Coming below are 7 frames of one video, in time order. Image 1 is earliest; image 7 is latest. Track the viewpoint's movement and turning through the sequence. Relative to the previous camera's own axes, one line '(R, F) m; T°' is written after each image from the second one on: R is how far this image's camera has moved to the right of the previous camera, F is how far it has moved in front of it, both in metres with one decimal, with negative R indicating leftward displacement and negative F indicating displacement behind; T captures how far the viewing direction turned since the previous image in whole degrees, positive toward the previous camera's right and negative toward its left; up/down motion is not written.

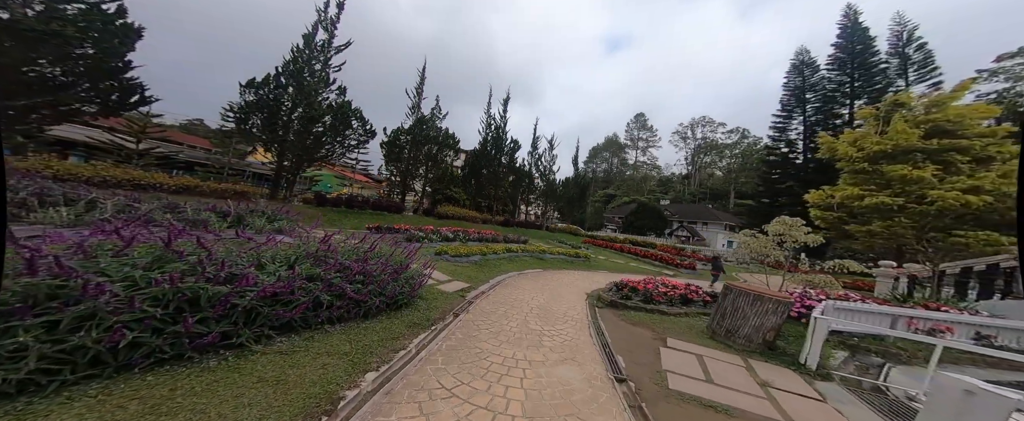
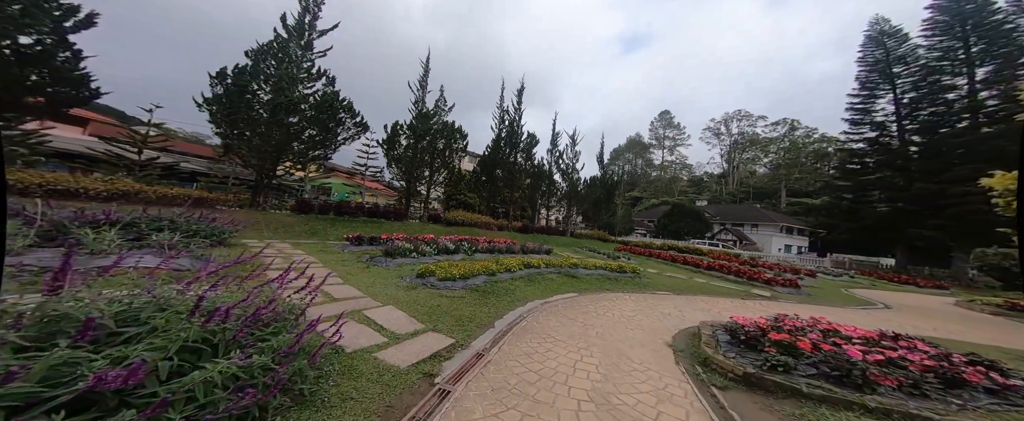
(0.0, +2.2) m; -4°
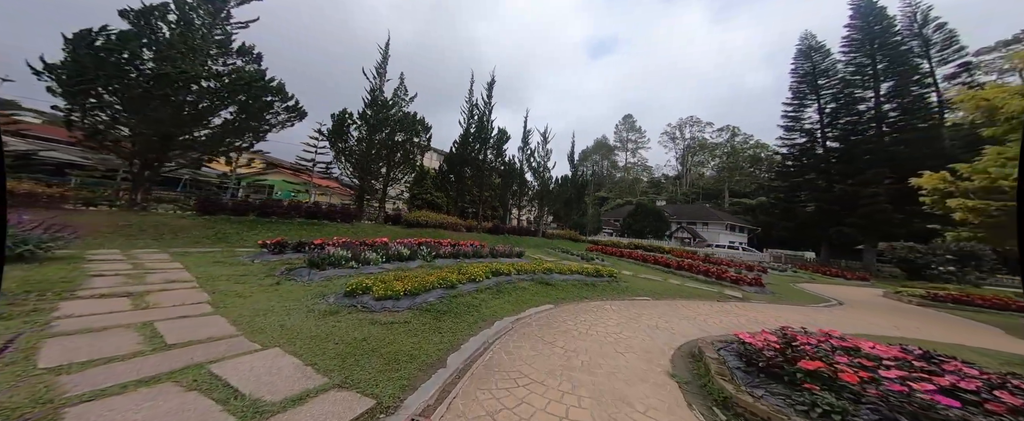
(+0.1, +0.8) m; +6°
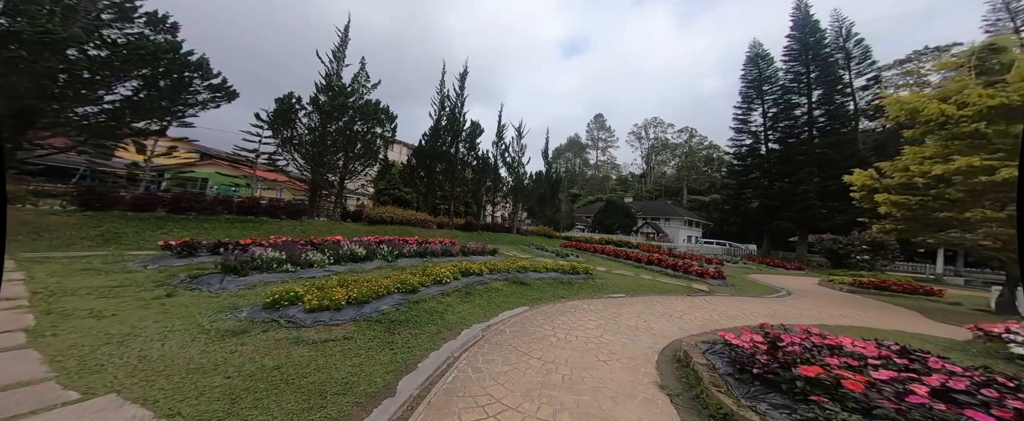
(0.0, +0.4) m; +6°
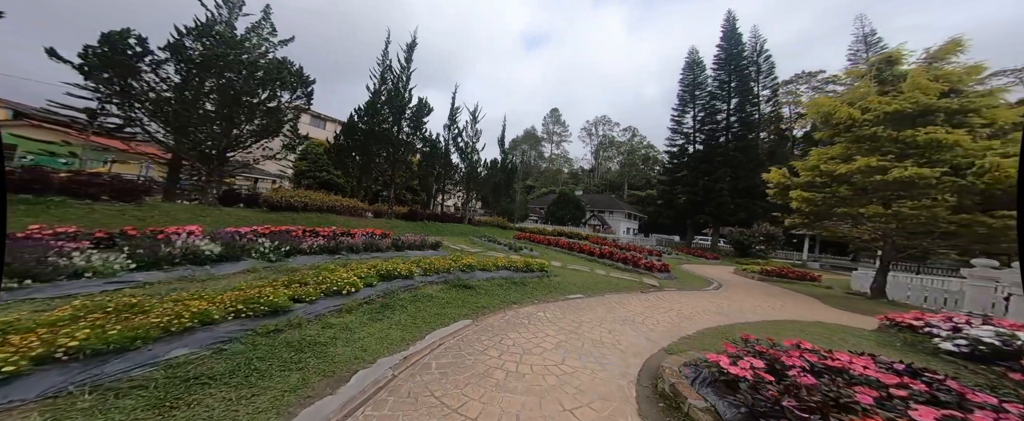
(+0.2, +0.9) m; +10°
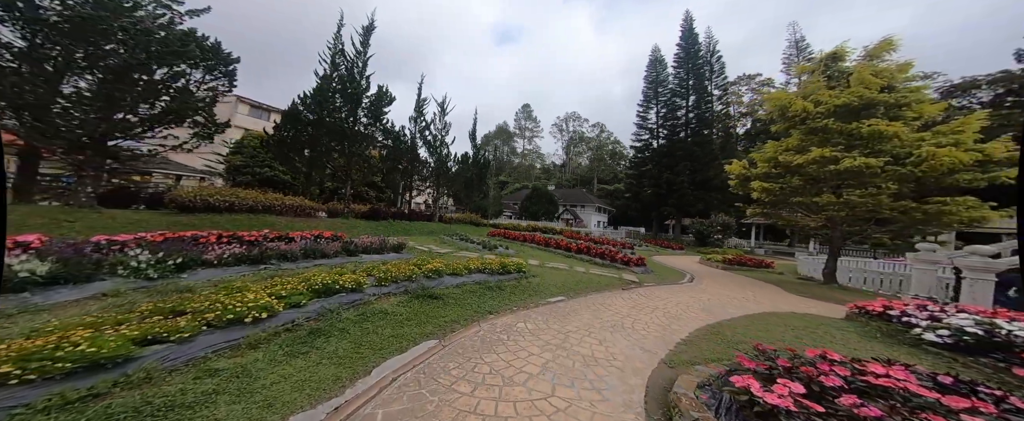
(0.0, +0.6) m; +6°
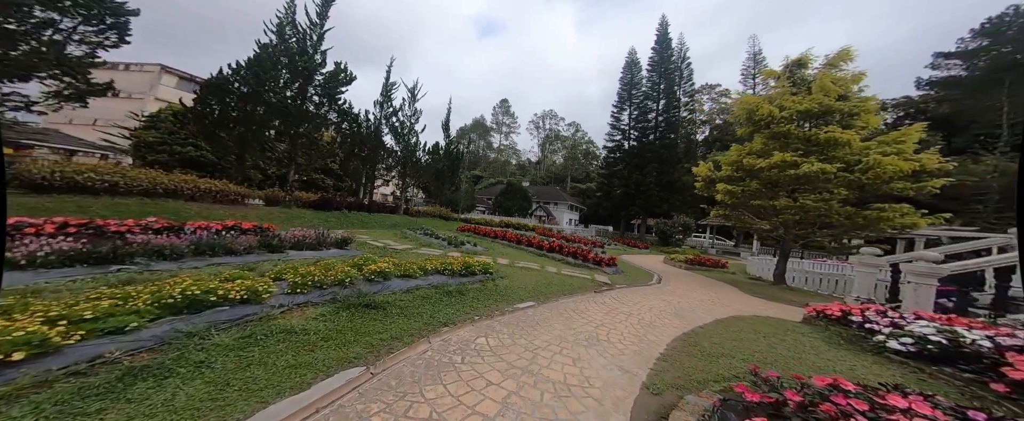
(+0.1, +0.5) m; +6°
